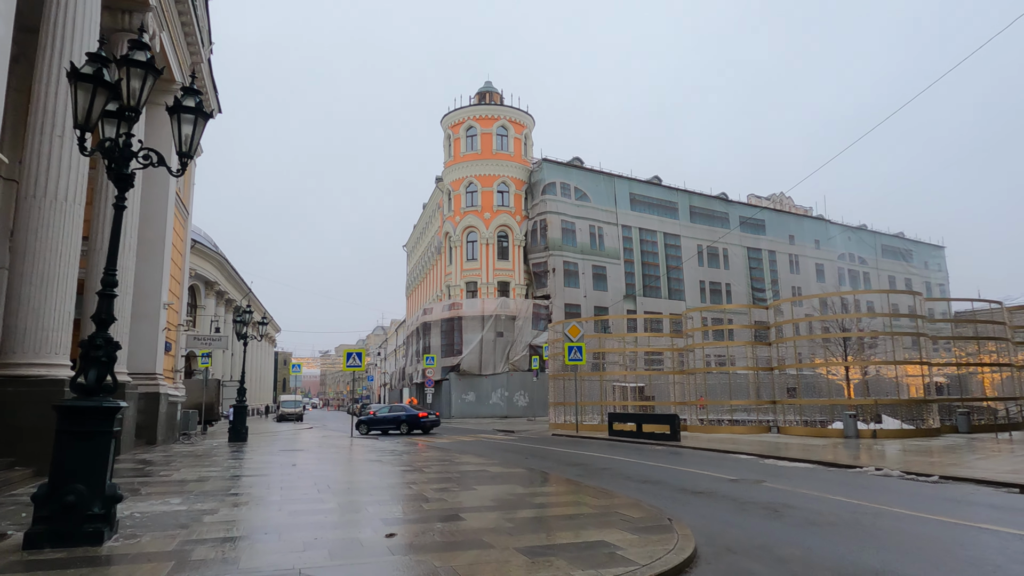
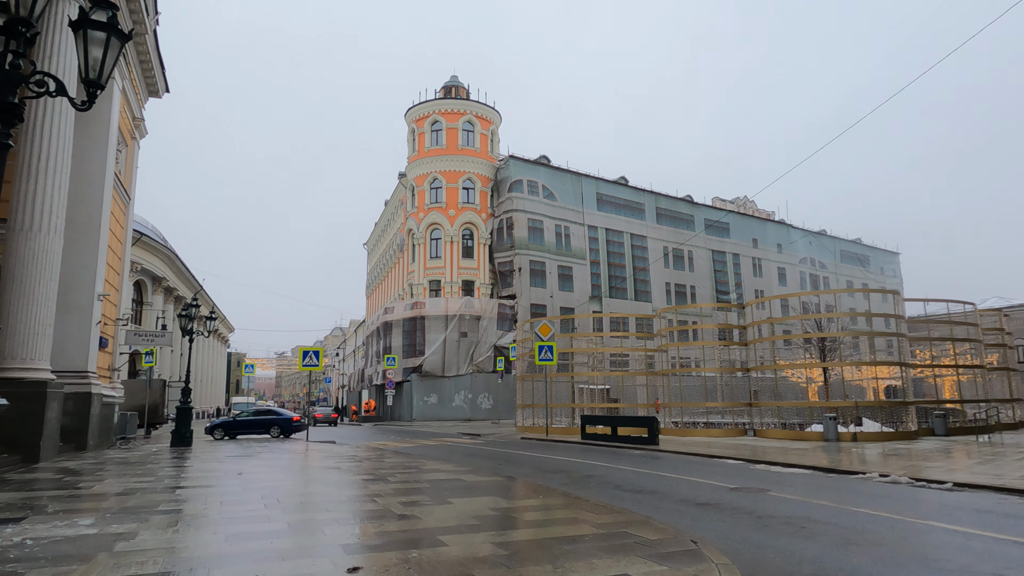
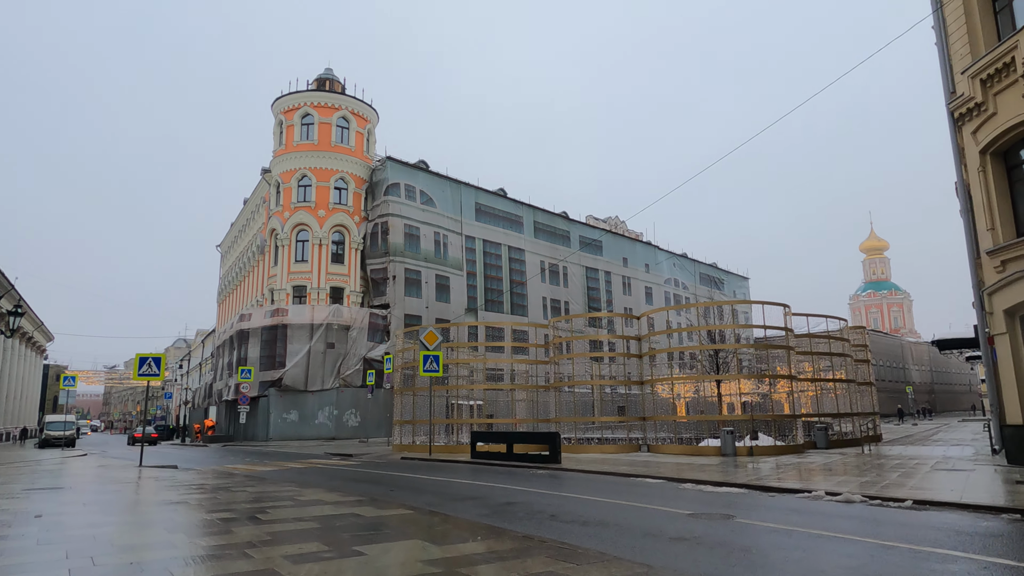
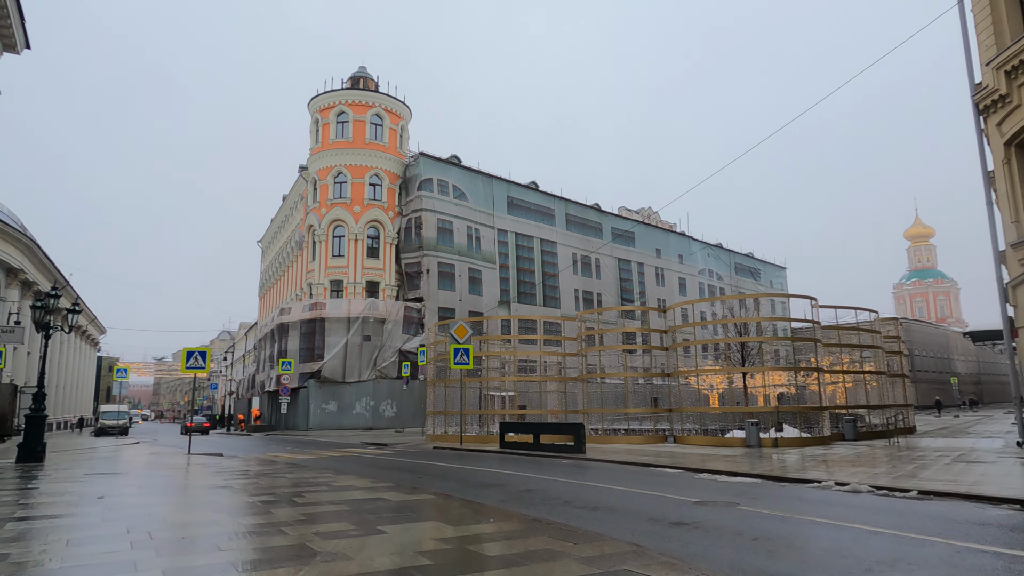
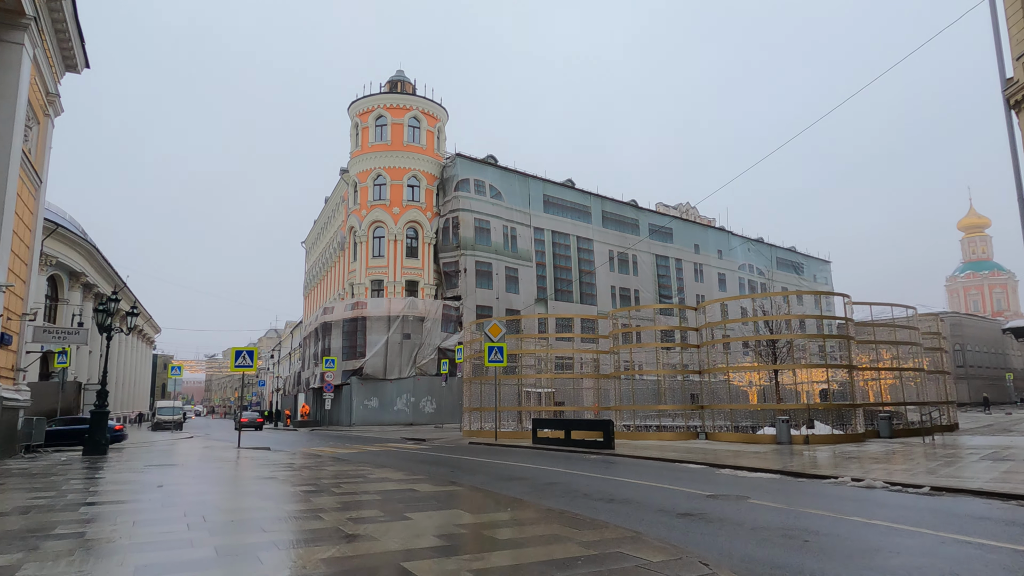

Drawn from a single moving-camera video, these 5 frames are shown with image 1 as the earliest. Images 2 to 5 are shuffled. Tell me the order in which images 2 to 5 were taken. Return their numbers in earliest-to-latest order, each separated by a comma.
2, 5, 4, 3
